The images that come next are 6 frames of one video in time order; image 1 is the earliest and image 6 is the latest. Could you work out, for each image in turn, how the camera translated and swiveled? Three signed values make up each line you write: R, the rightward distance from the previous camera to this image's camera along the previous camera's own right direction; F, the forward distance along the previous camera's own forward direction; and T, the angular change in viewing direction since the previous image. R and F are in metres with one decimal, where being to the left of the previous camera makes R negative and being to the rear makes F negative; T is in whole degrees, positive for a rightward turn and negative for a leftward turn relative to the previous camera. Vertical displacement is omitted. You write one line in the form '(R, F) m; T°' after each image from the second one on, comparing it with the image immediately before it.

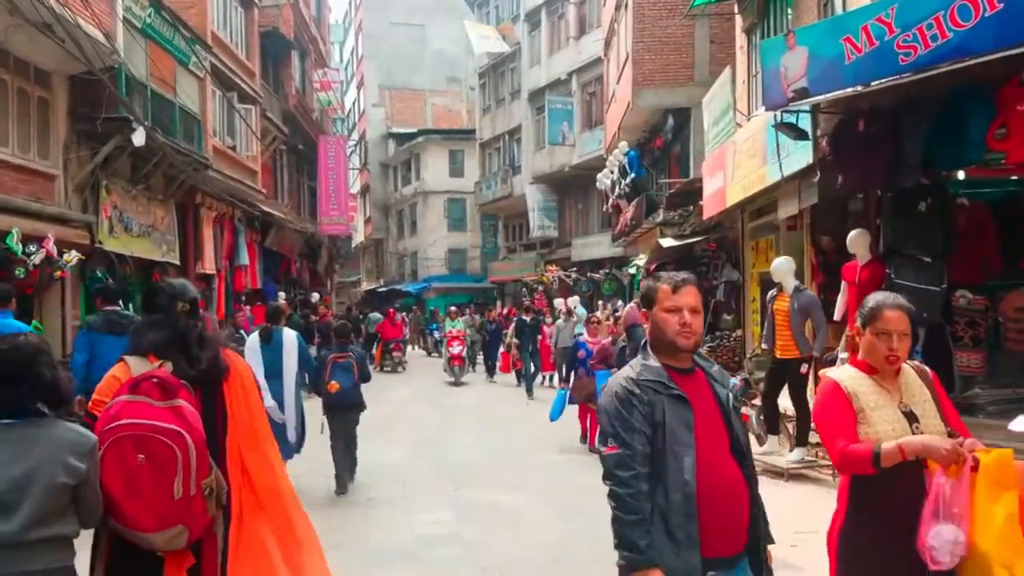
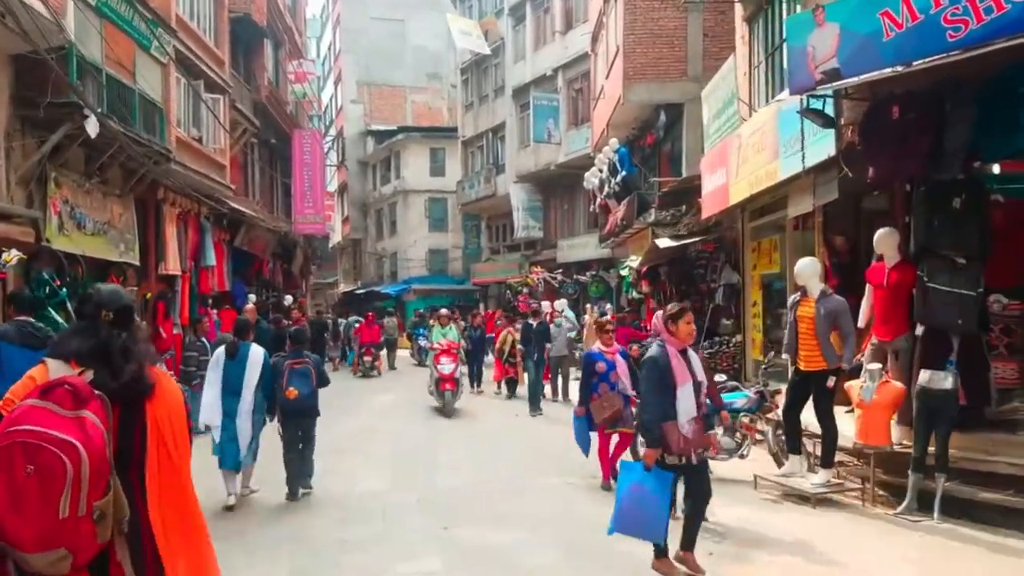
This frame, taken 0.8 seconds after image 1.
(-0.1, +1.0) m; +1°
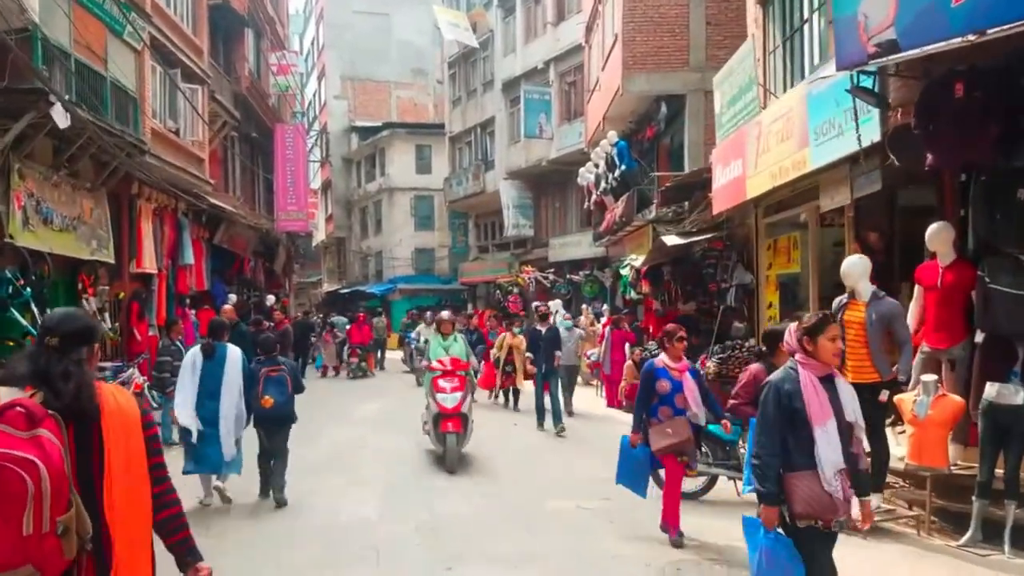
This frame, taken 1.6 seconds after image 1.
(-0.2, +0.8) m; +1°
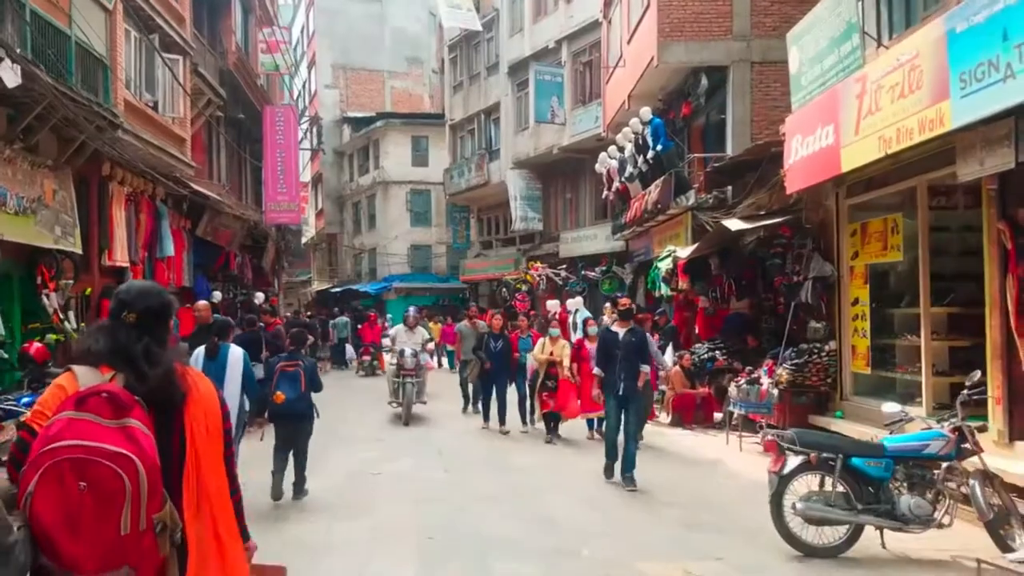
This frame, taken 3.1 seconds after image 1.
(-0.6, +1.8) m; +1°
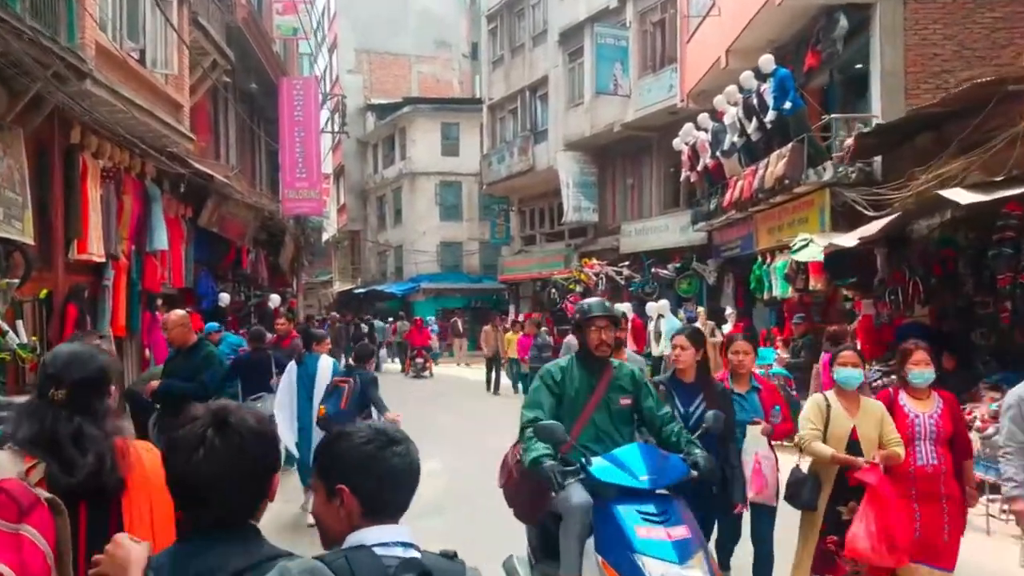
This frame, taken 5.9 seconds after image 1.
(-0.9, +3.1) m; -1°
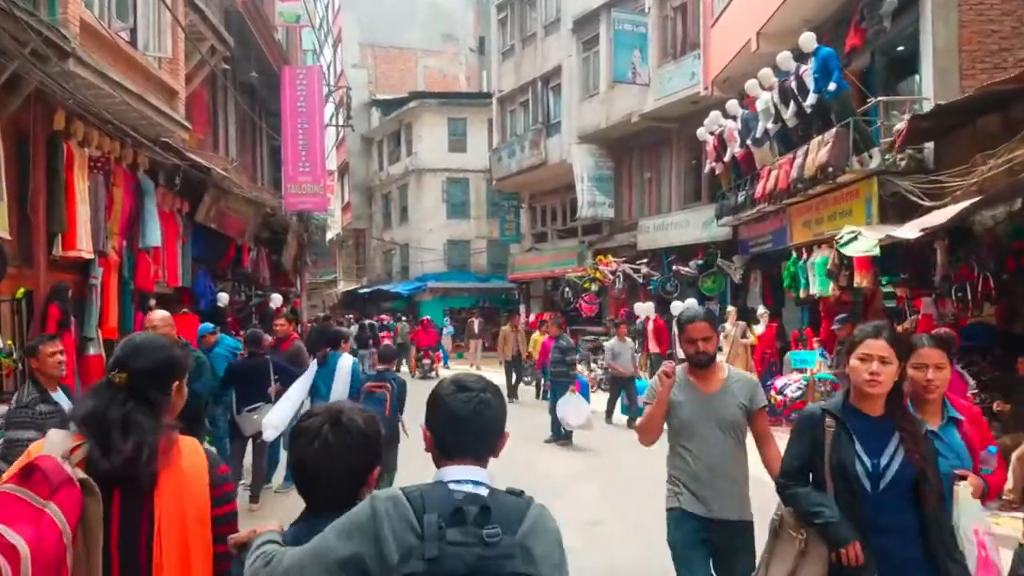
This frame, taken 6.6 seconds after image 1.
(-0.2, +0.8) m; 0°
